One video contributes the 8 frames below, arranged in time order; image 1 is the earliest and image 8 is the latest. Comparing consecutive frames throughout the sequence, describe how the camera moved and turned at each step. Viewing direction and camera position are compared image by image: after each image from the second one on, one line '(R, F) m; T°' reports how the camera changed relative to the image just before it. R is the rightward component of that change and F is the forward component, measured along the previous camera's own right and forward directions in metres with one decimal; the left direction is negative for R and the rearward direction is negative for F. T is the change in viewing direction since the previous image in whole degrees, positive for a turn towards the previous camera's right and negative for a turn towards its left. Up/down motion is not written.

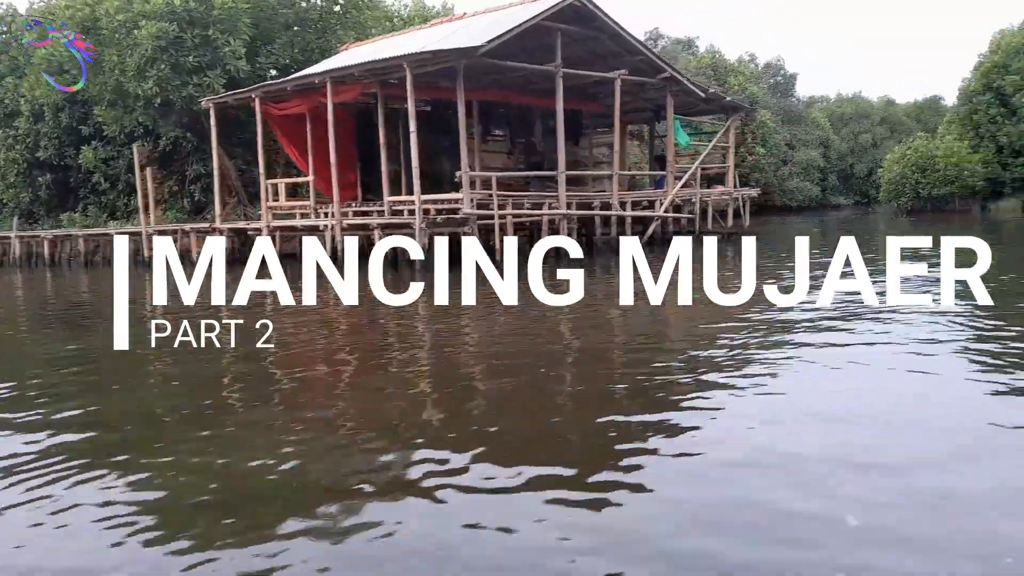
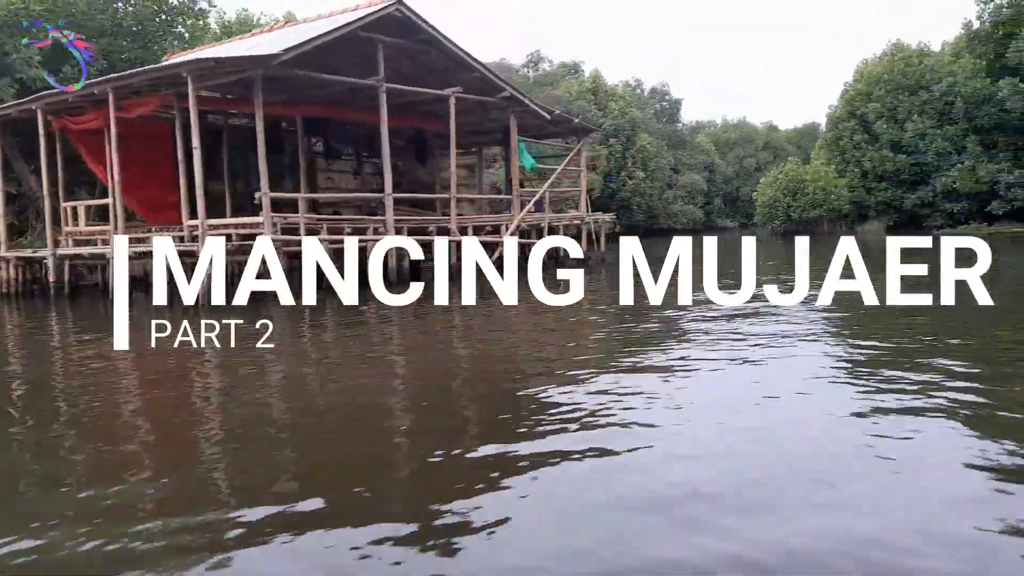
(+0.7, +0.5) m; +6°
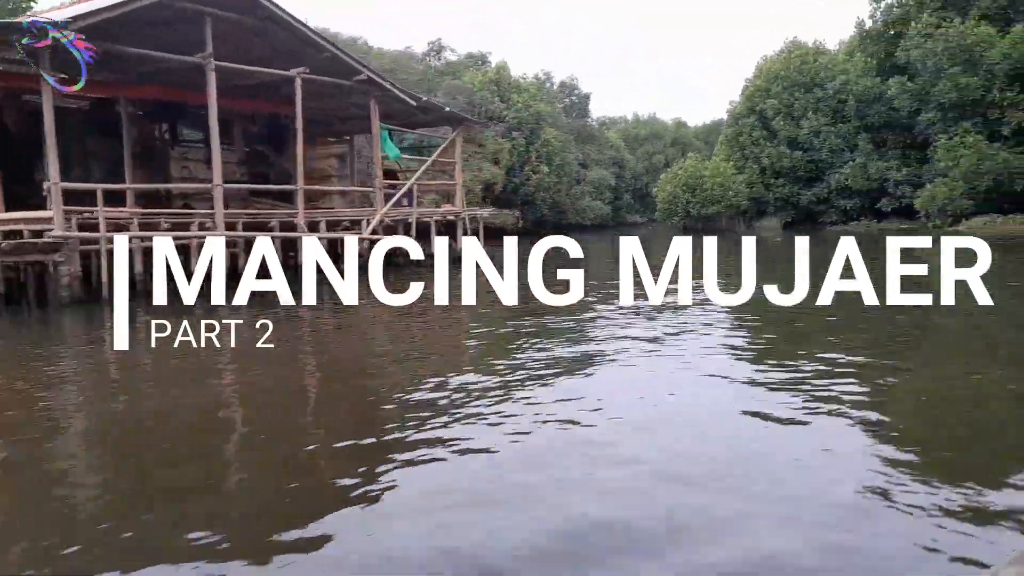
(+0.5, +0.5) m; +5°
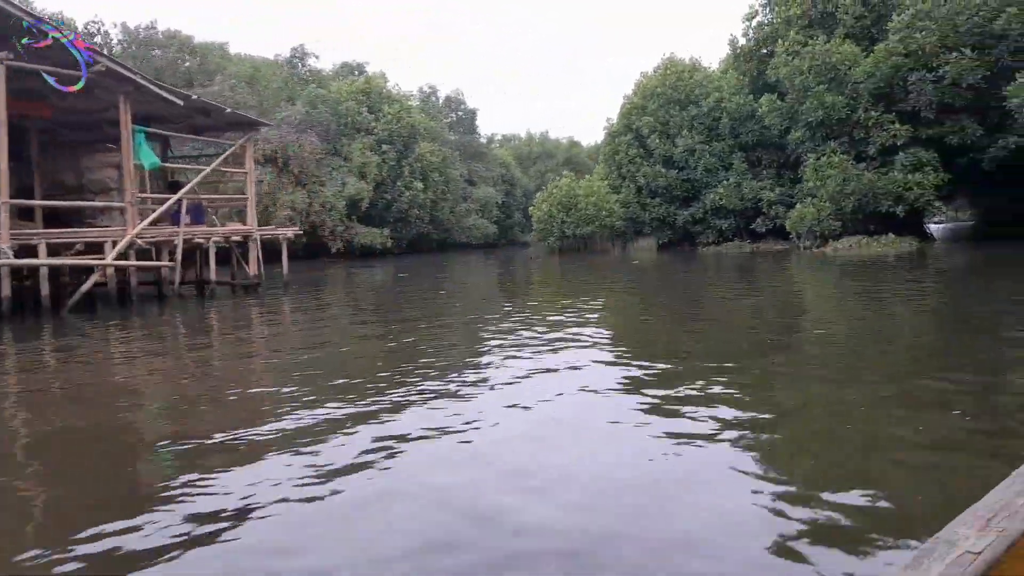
(+1.0, +0.9) m; +6°
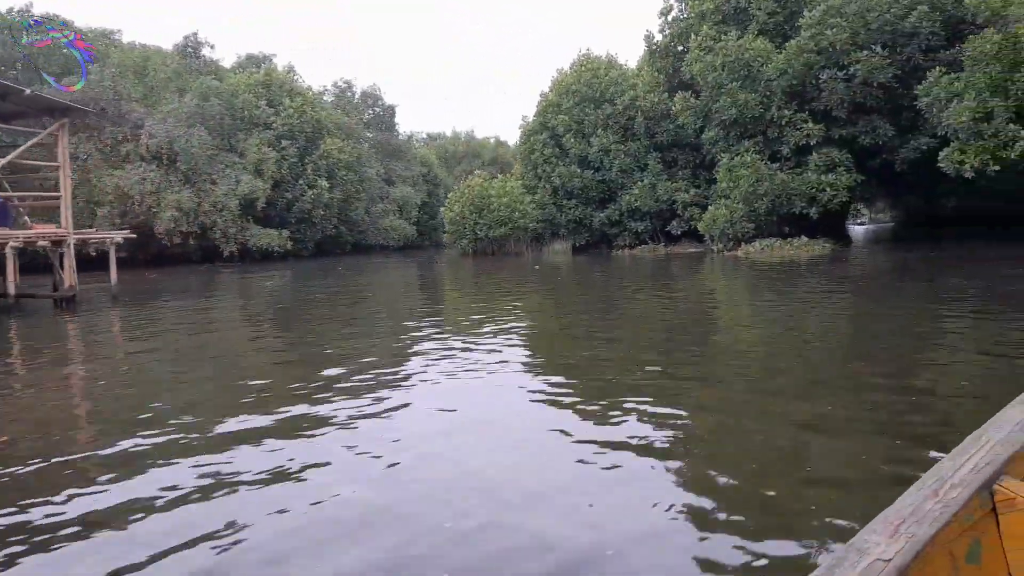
(+0.6, +0.7) m; +4°
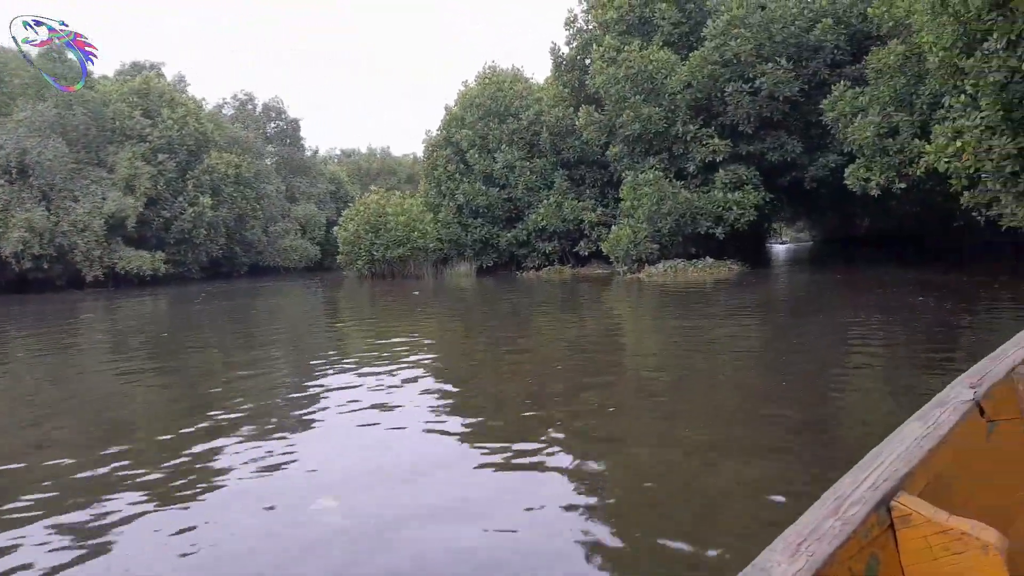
(+0.6, +0.9) m; +5°
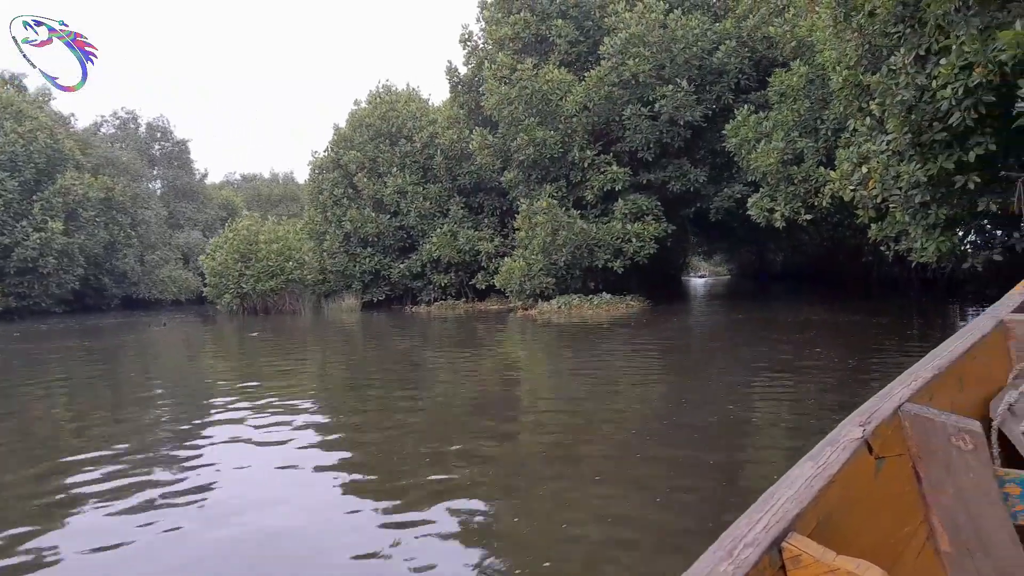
(+0.6, +1.1) m; +5°
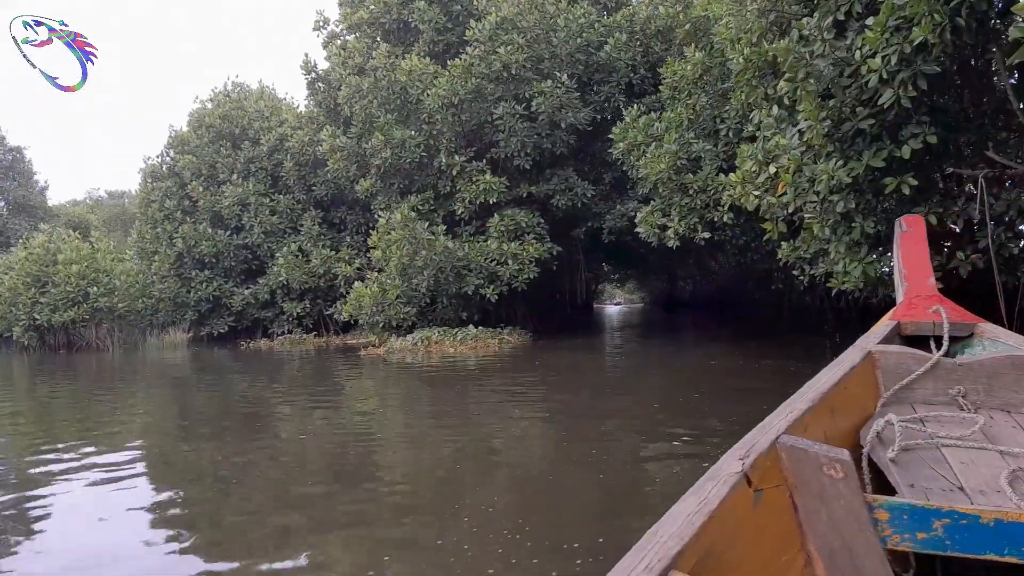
(+0.8, +1.7) m; +6°
